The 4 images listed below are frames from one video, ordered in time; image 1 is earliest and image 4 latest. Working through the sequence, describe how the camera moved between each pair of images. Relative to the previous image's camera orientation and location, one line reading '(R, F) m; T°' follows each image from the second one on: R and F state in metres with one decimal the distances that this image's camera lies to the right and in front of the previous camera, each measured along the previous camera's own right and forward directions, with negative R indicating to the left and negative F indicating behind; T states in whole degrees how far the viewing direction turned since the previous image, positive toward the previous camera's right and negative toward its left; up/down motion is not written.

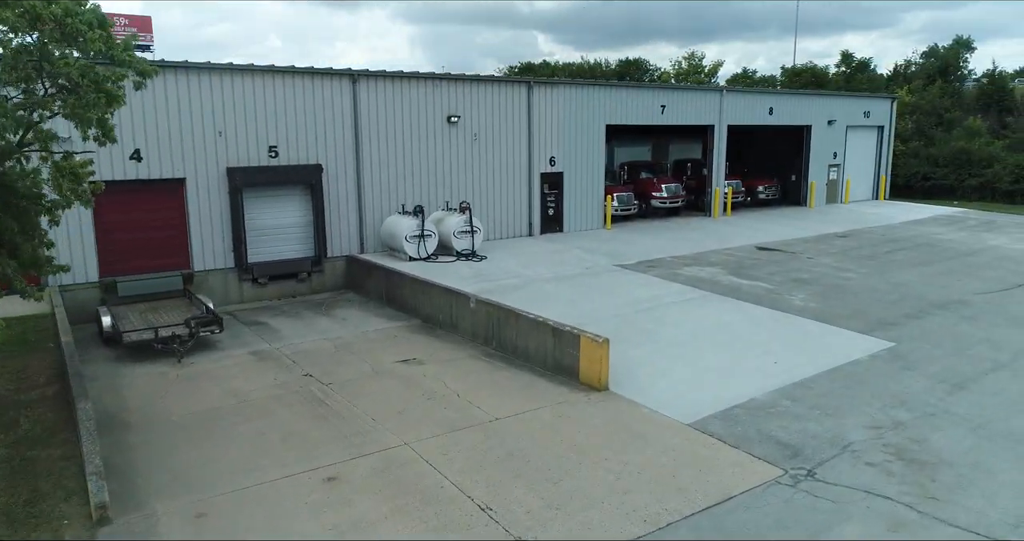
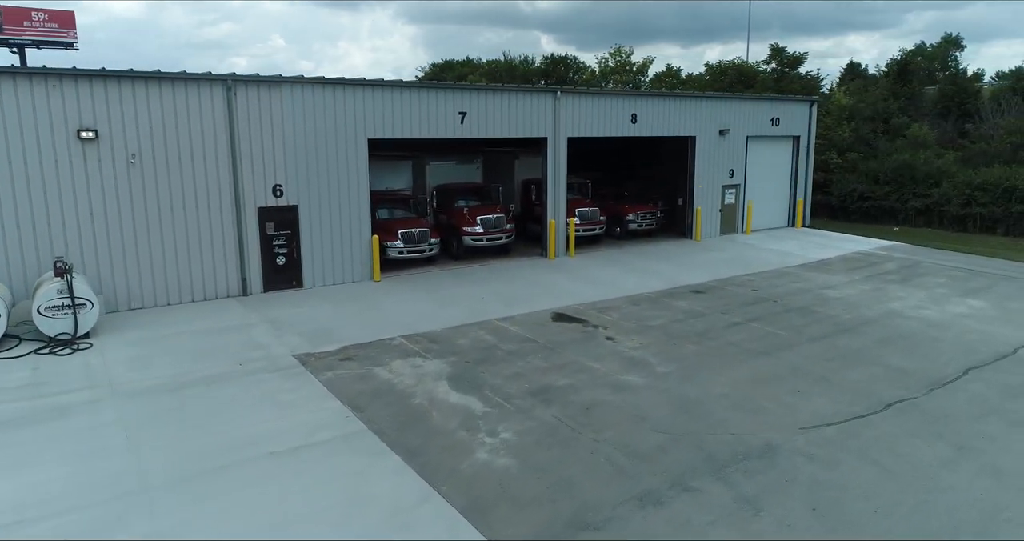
(+5.5, +5.3) m; 0°
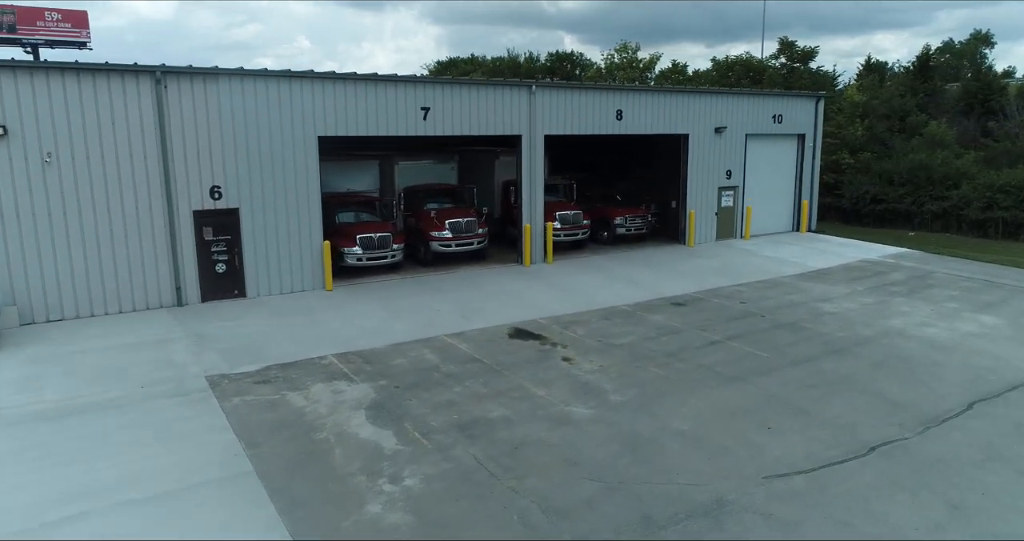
(+1.1, +1.2) m; -2°
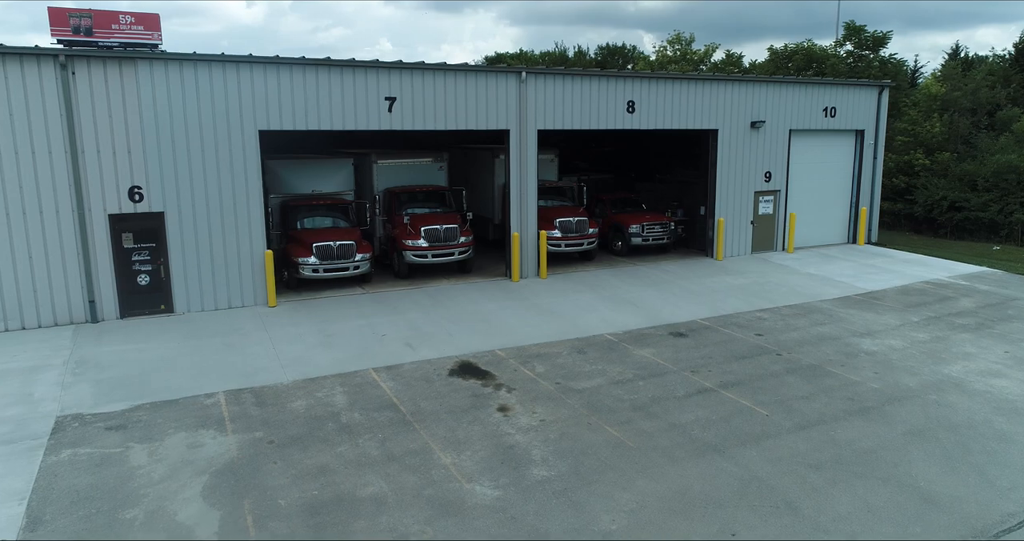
(+1.7, +2.2) m; -6°
